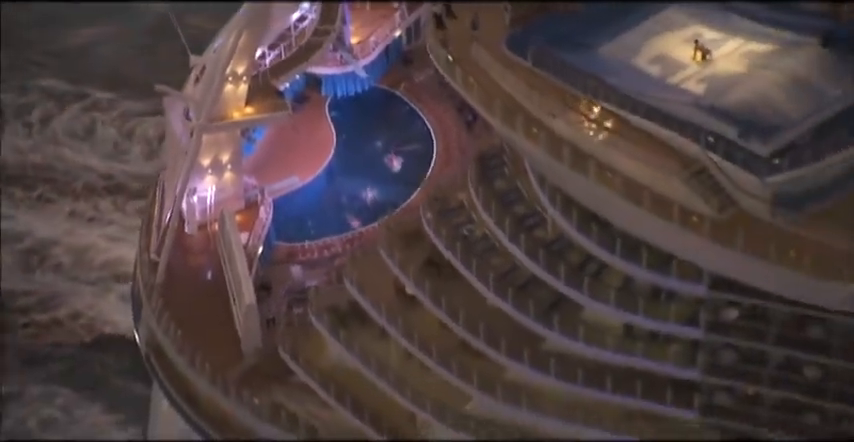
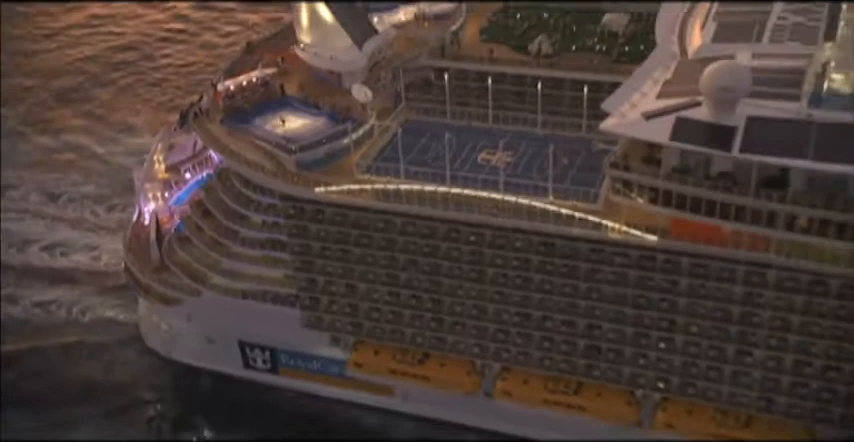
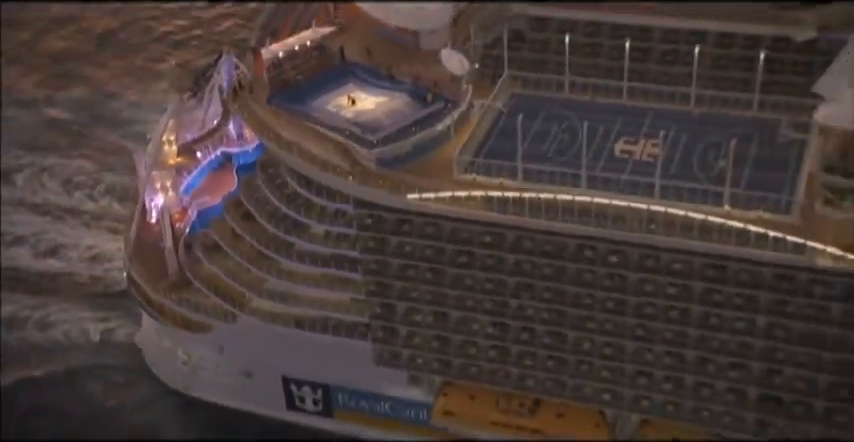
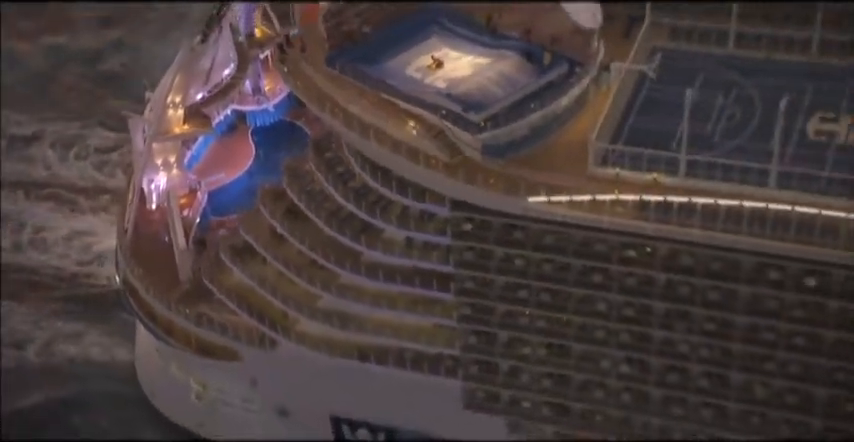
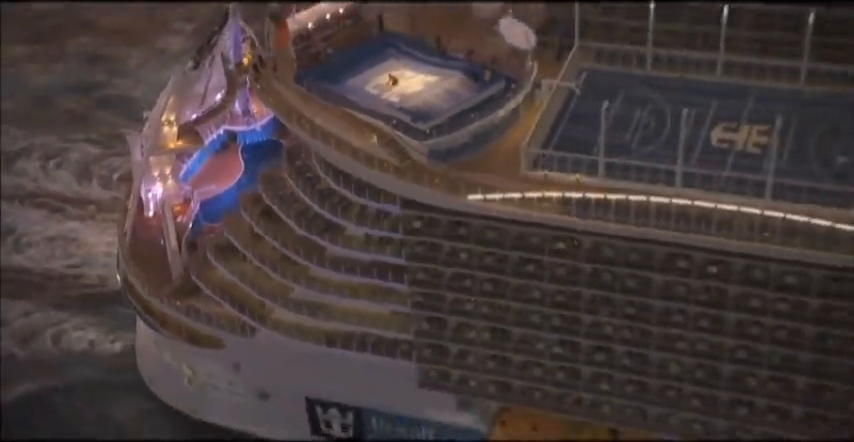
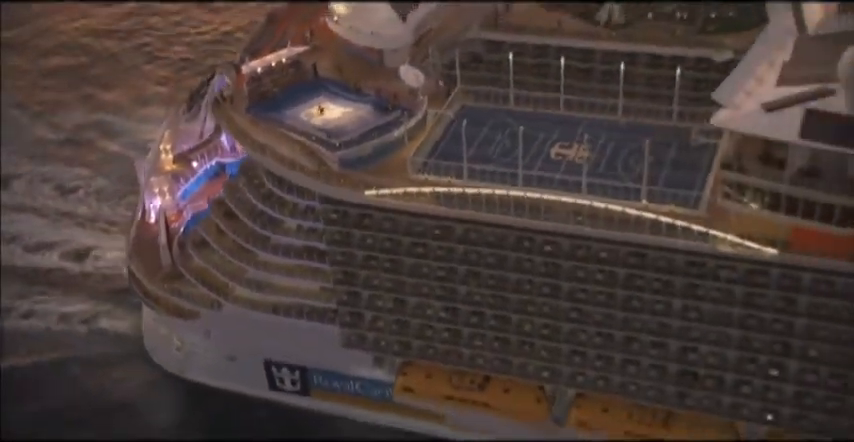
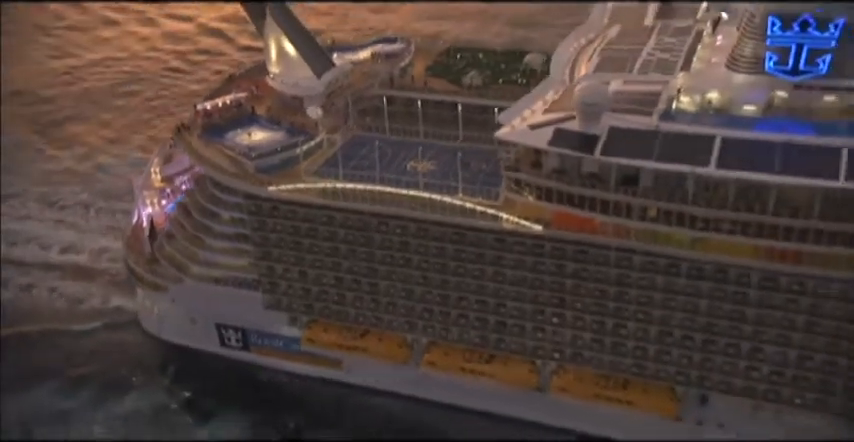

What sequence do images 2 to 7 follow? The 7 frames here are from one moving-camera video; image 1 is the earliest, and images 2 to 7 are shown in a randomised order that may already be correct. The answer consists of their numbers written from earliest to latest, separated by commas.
4, 5, 3, 6, 2, 7
